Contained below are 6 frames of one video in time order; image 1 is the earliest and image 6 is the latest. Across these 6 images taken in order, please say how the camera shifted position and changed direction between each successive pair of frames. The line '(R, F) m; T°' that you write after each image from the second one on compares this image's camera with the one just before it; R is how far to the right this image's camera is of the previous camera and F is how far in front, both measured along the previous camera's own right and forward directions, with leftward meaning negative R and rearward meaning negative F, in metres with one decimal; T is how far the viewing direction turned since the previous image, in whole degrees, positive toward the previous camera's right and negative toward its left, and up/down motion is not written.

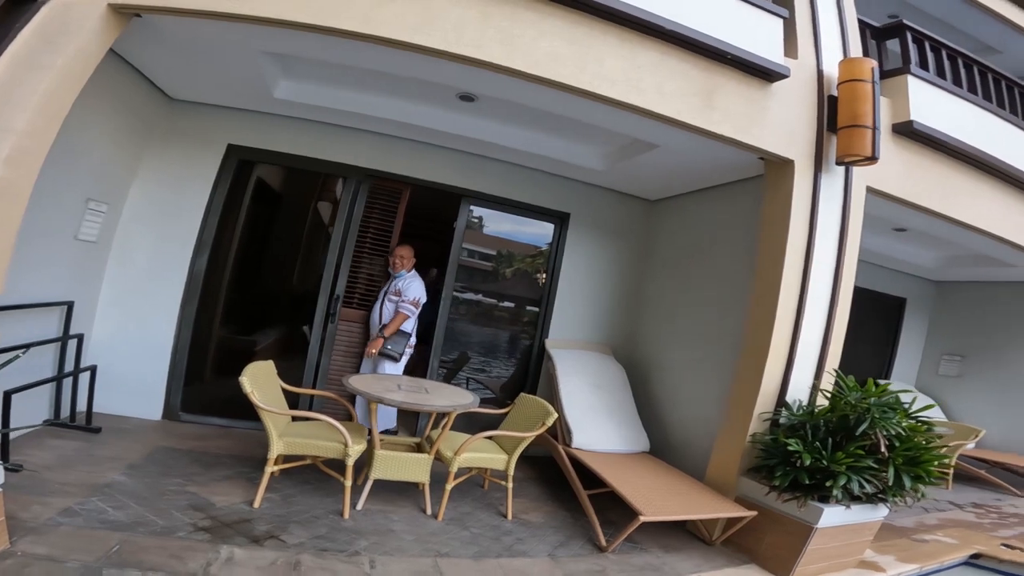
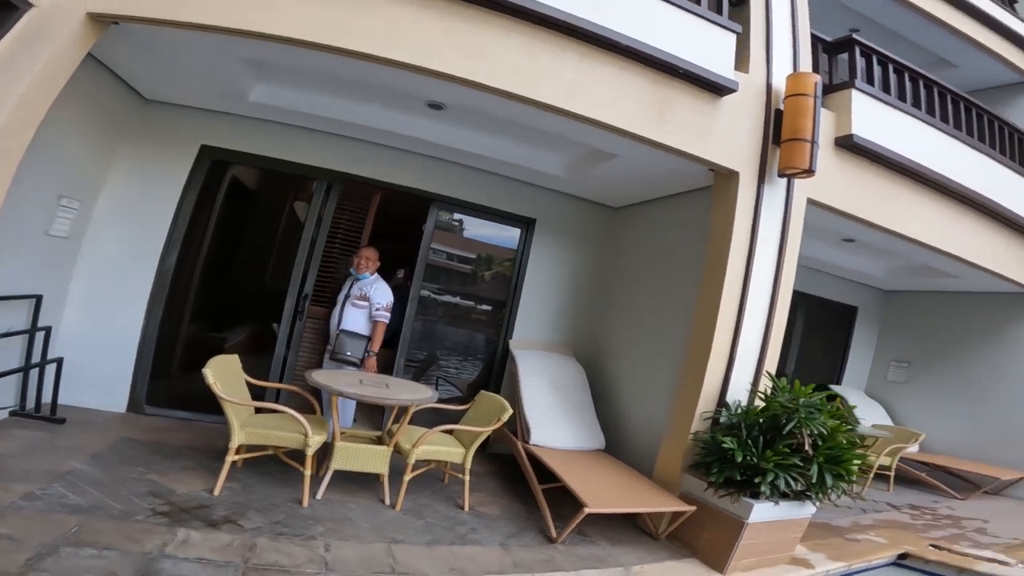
(+0.1, -0.2) m; +2°
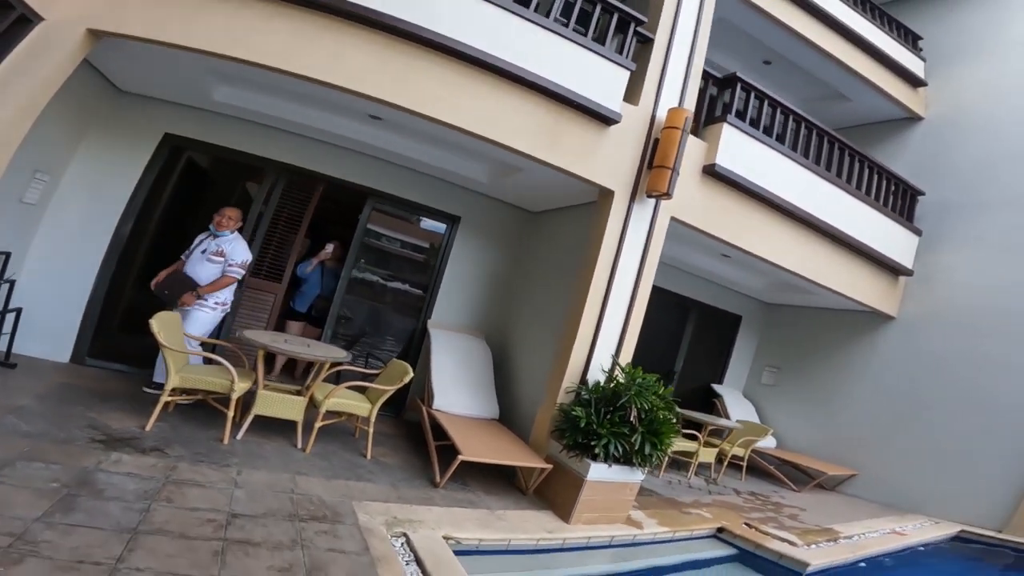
(+0.4, -0.7) m; +5°
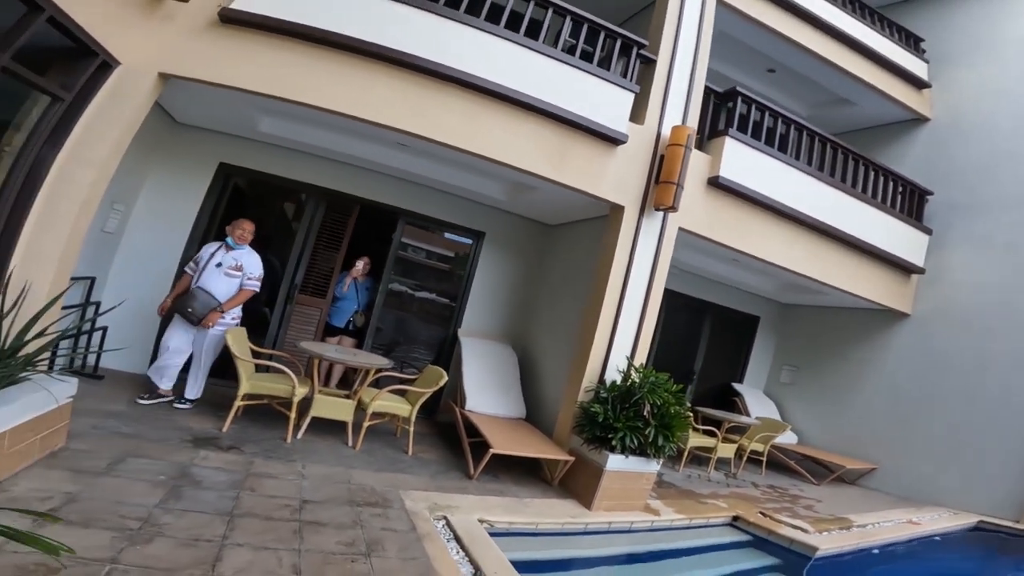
(0.0, -0.4) m; -3°
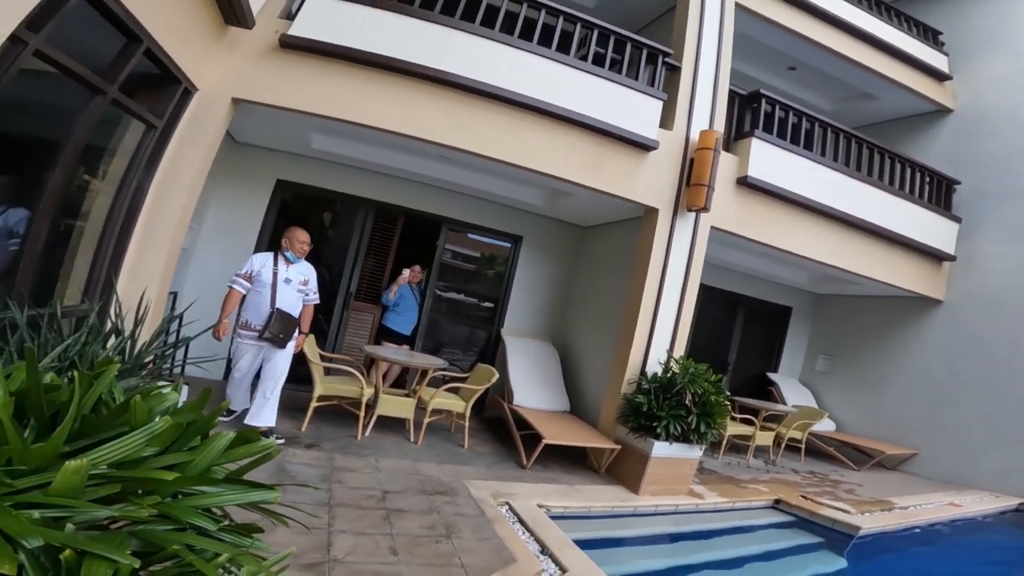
(-0.2, -0.3) m; -3°
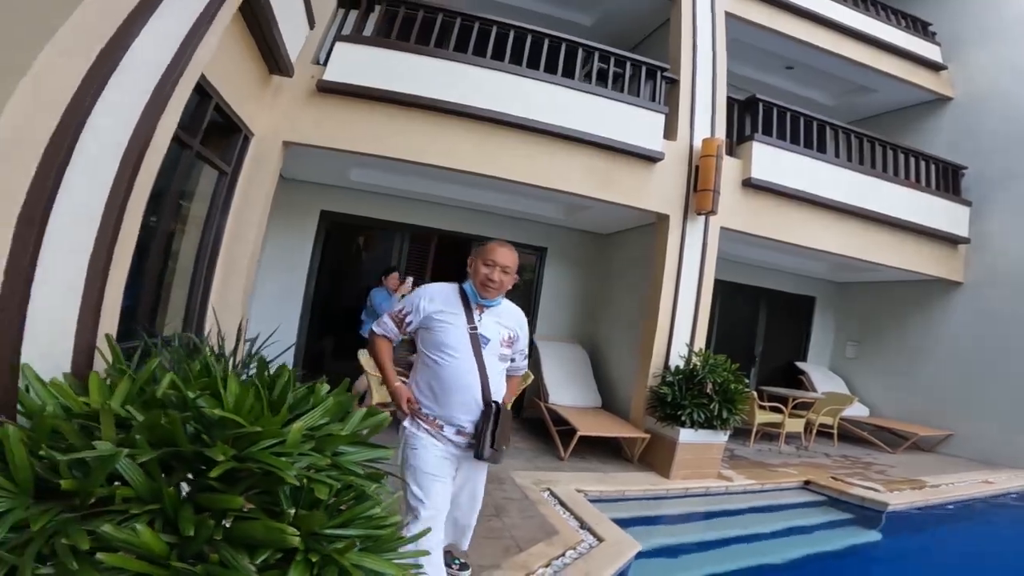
(0.0, -0.5) m; -3°
